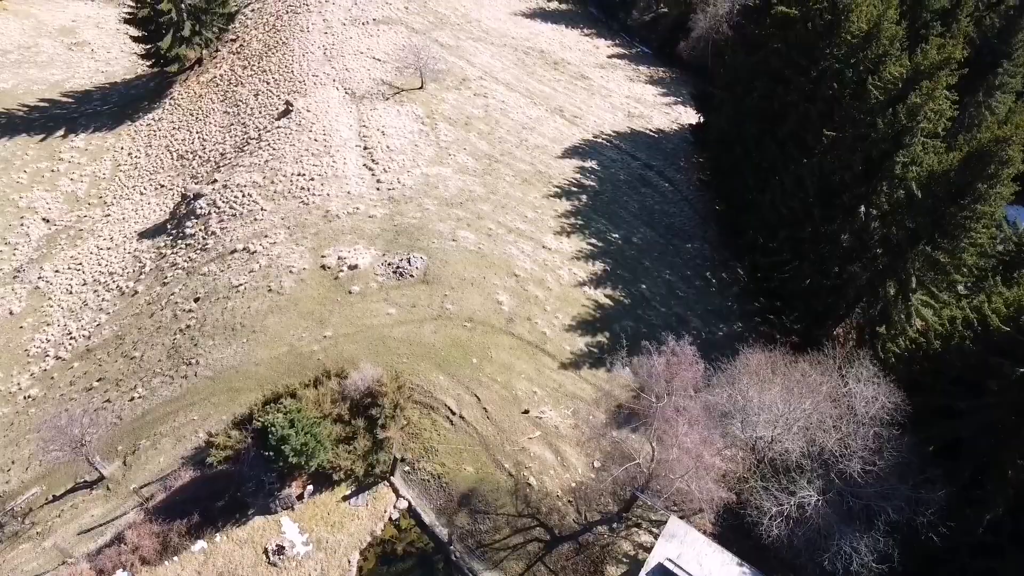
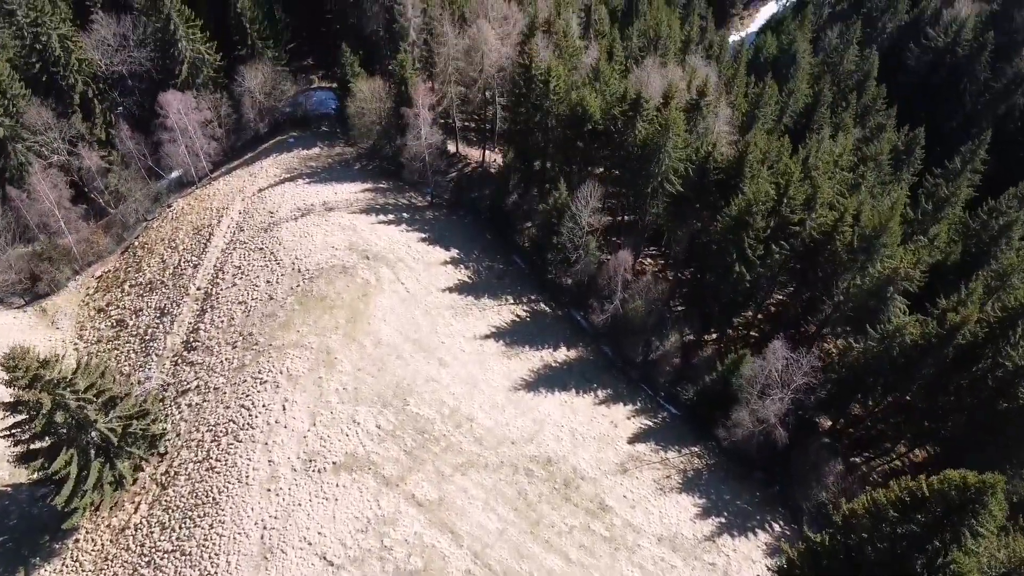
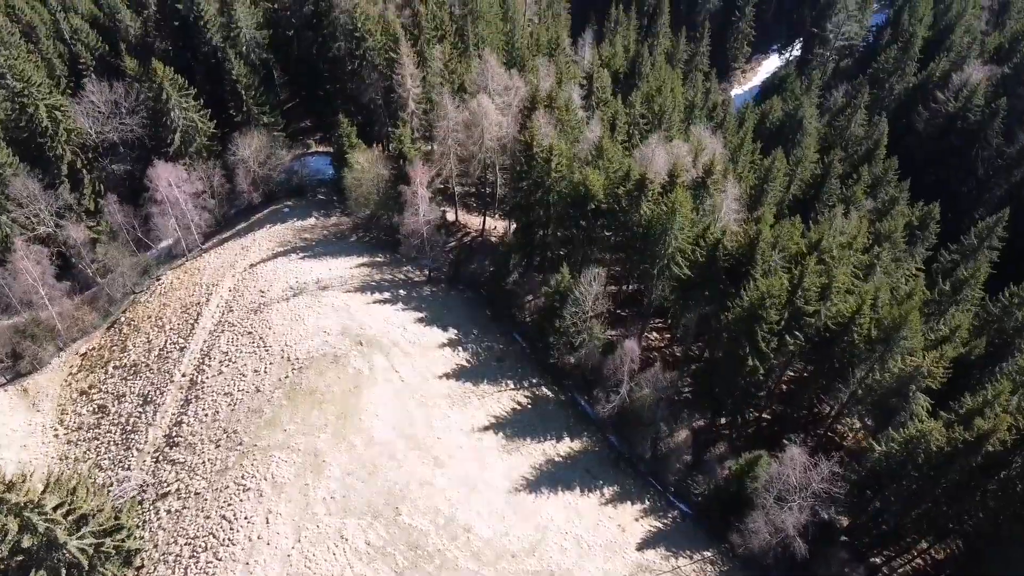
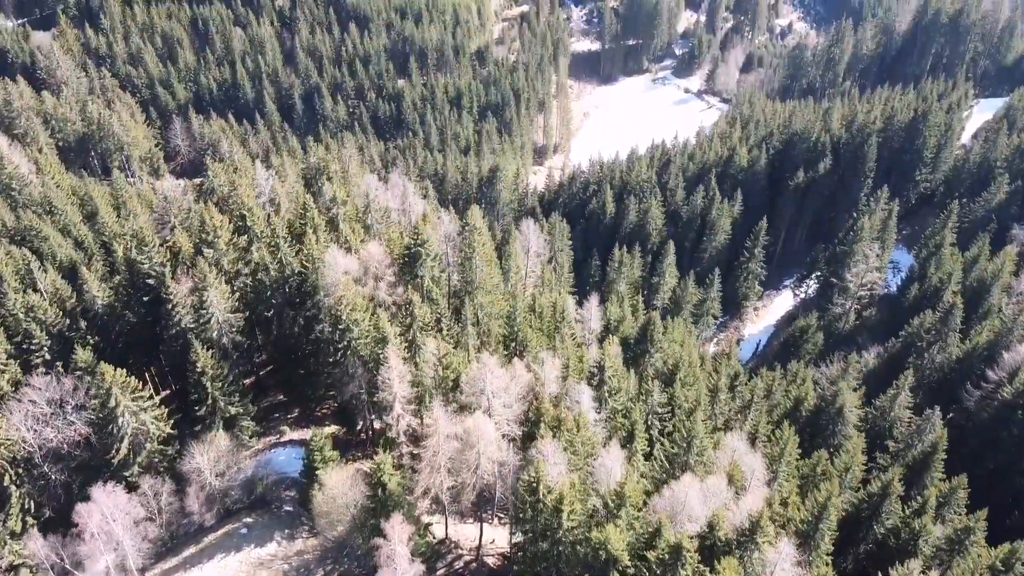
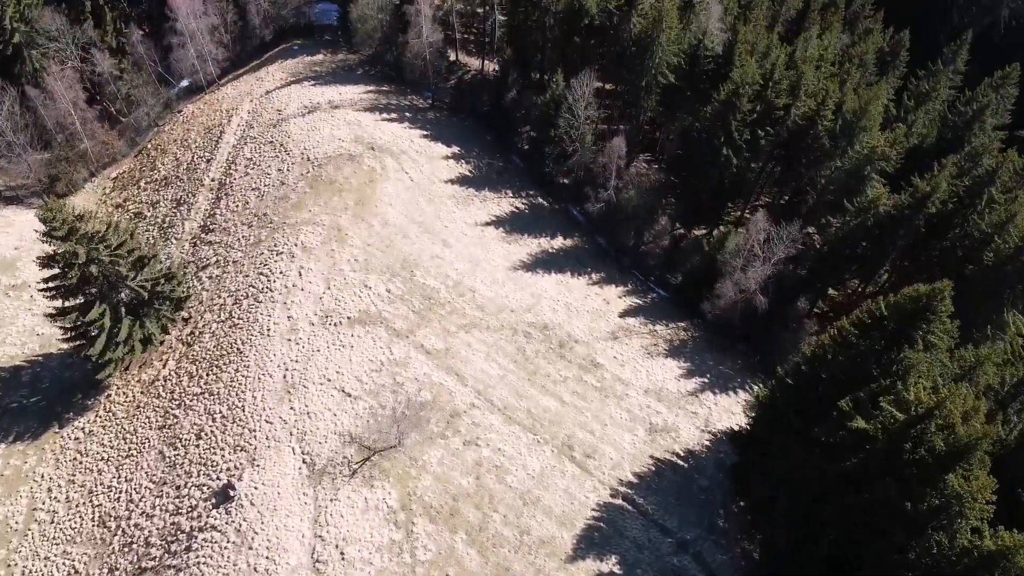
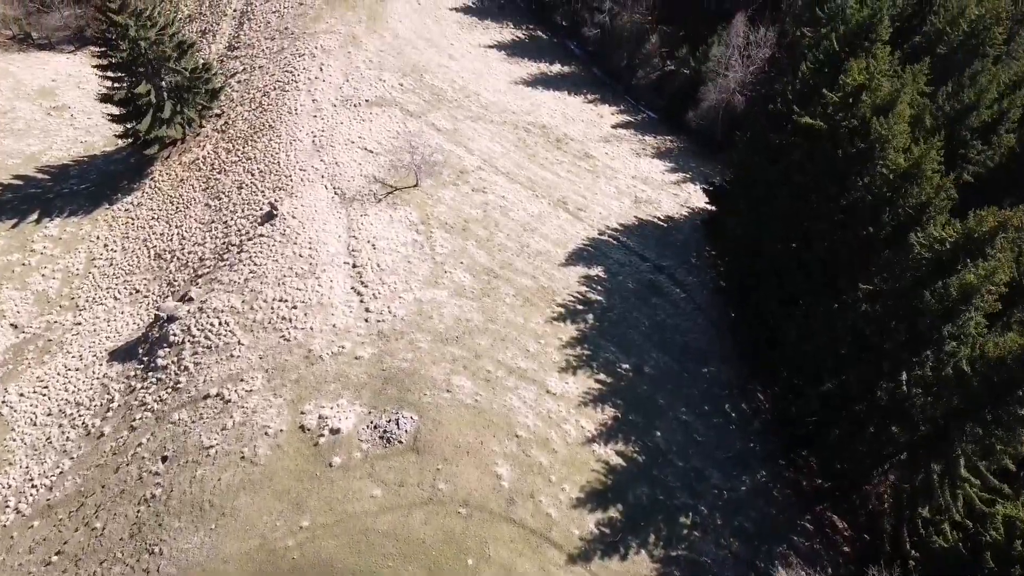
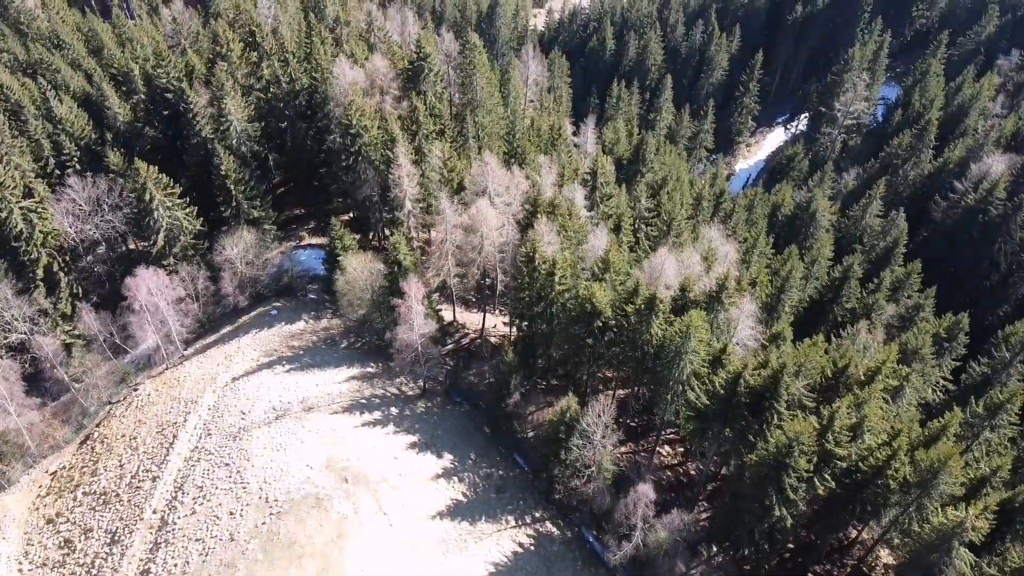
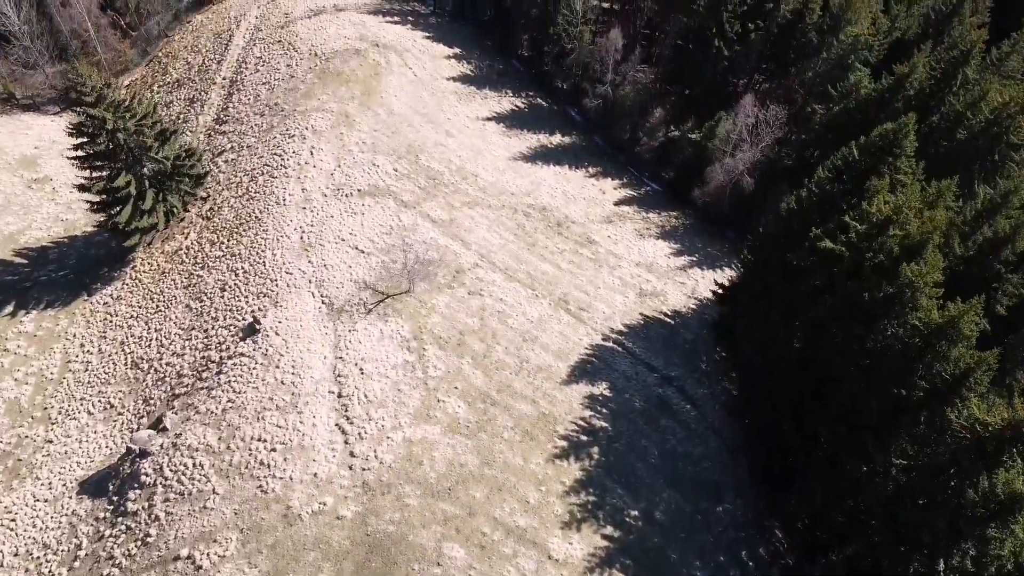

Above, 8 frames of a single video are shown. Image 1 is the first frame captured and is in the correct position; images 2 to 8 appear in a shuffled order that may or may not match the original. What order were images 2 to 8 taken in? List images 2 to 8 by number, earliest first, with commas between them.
6, 8, 5, 2, 3, 7, 4
